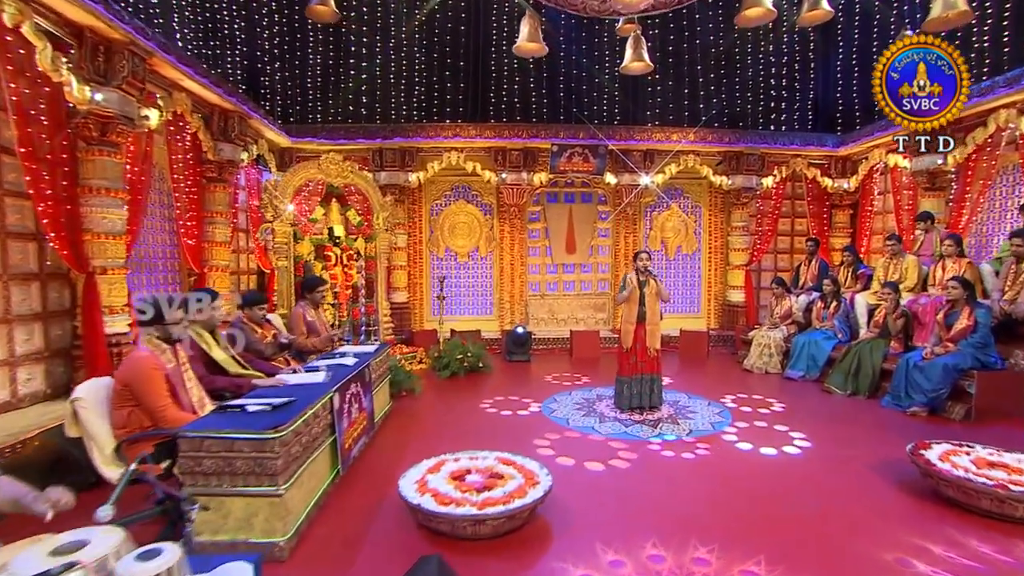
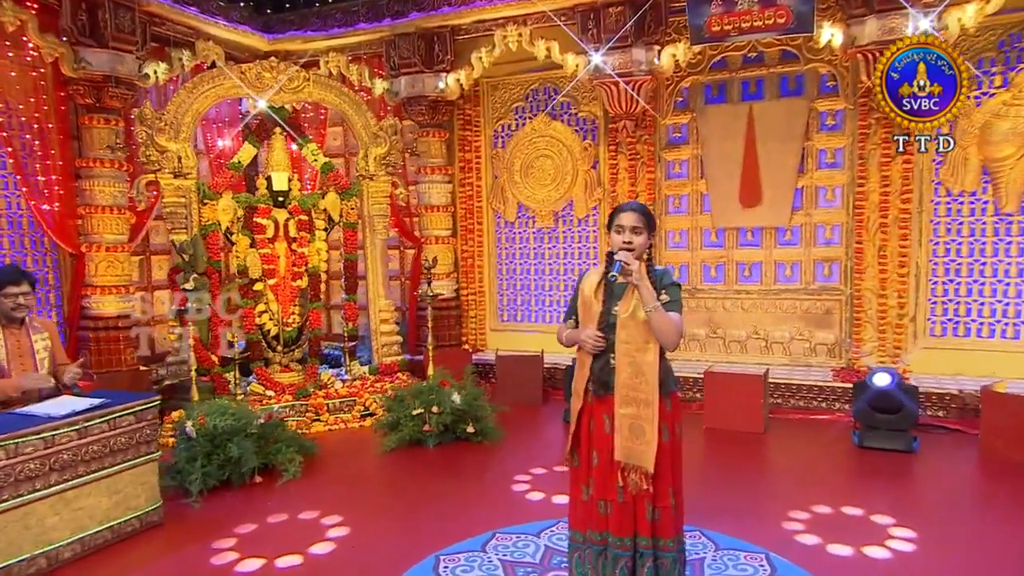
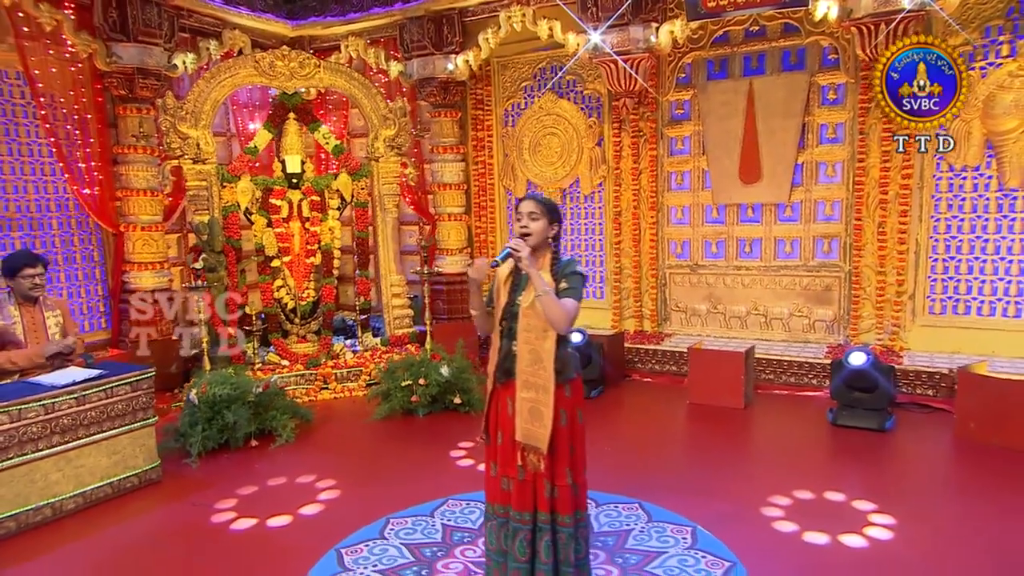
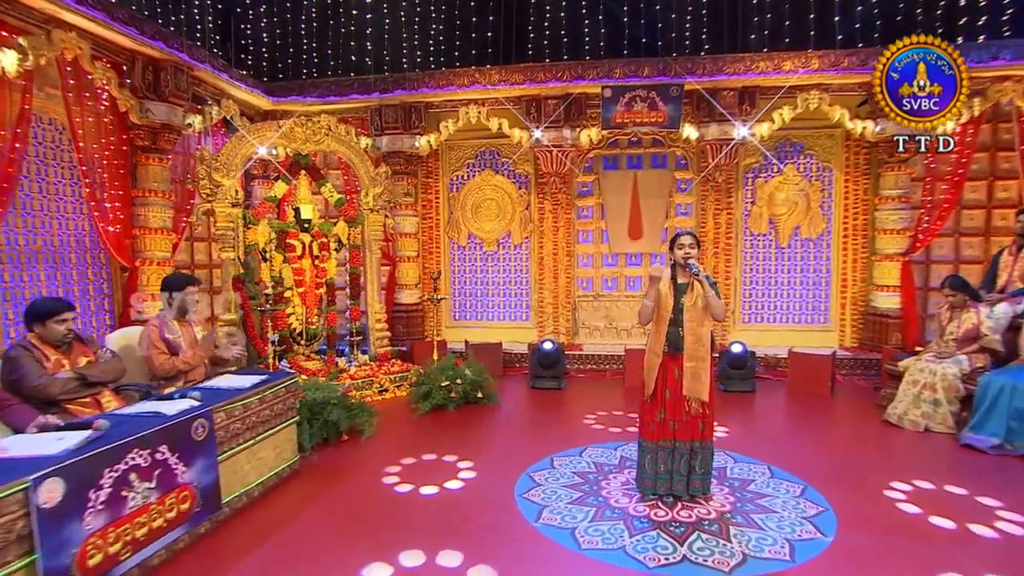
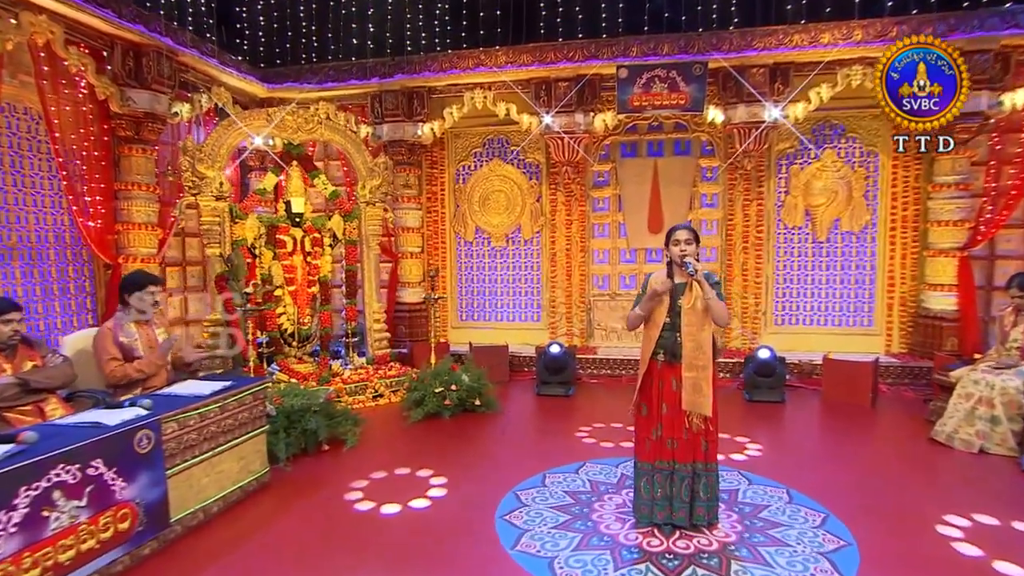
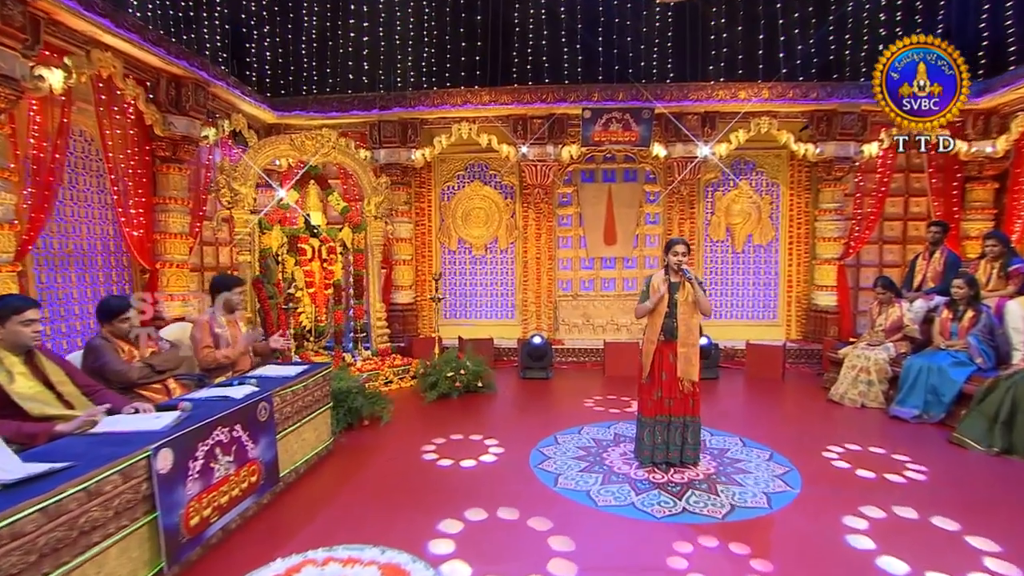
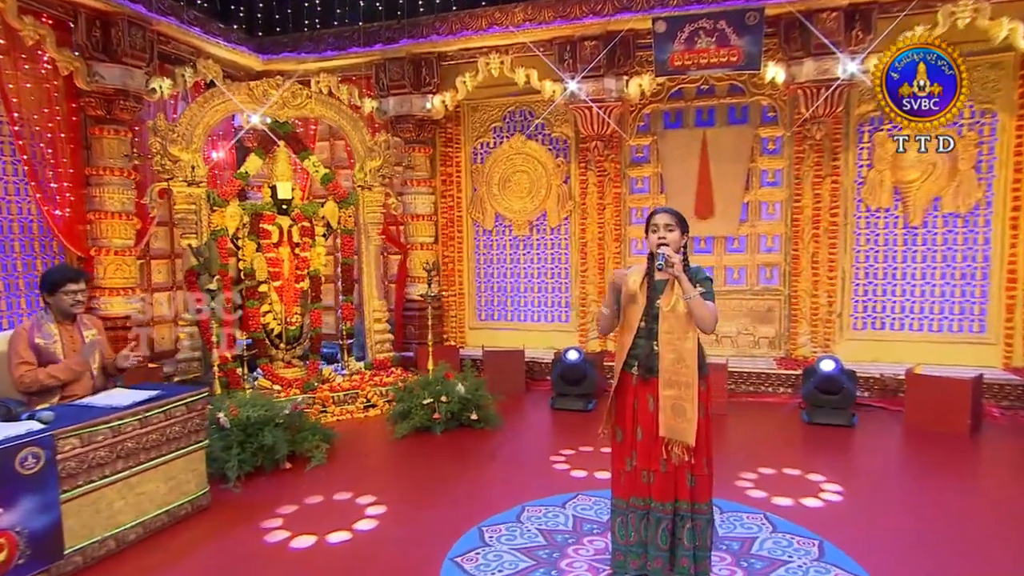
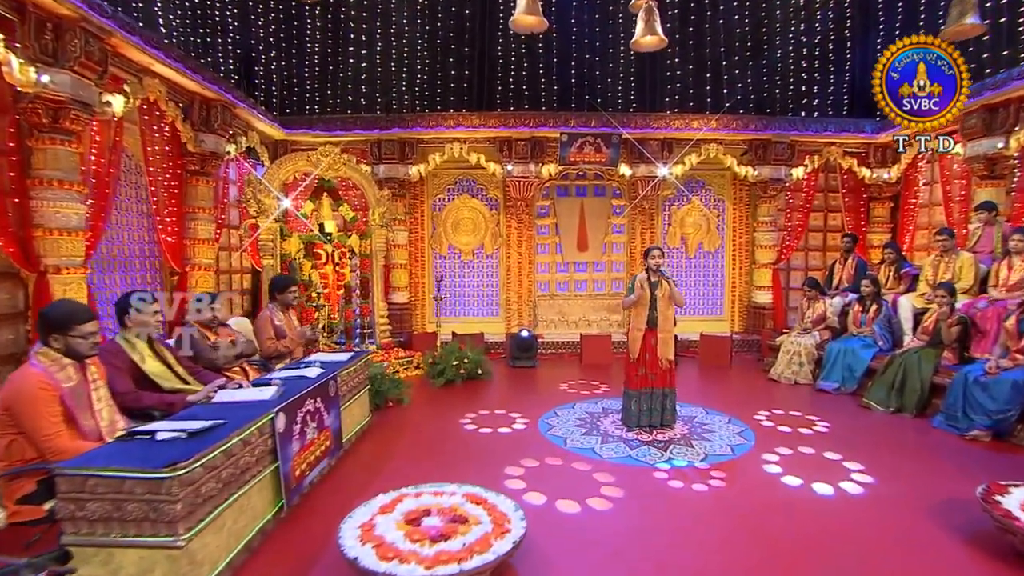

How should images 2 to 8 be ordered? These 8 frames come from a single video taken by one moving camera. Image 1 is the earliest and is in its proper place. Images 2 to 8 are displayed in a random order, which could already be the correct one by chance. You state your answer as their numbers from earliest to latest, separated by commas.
8, 6, 4, 5, 7, 2, 3
